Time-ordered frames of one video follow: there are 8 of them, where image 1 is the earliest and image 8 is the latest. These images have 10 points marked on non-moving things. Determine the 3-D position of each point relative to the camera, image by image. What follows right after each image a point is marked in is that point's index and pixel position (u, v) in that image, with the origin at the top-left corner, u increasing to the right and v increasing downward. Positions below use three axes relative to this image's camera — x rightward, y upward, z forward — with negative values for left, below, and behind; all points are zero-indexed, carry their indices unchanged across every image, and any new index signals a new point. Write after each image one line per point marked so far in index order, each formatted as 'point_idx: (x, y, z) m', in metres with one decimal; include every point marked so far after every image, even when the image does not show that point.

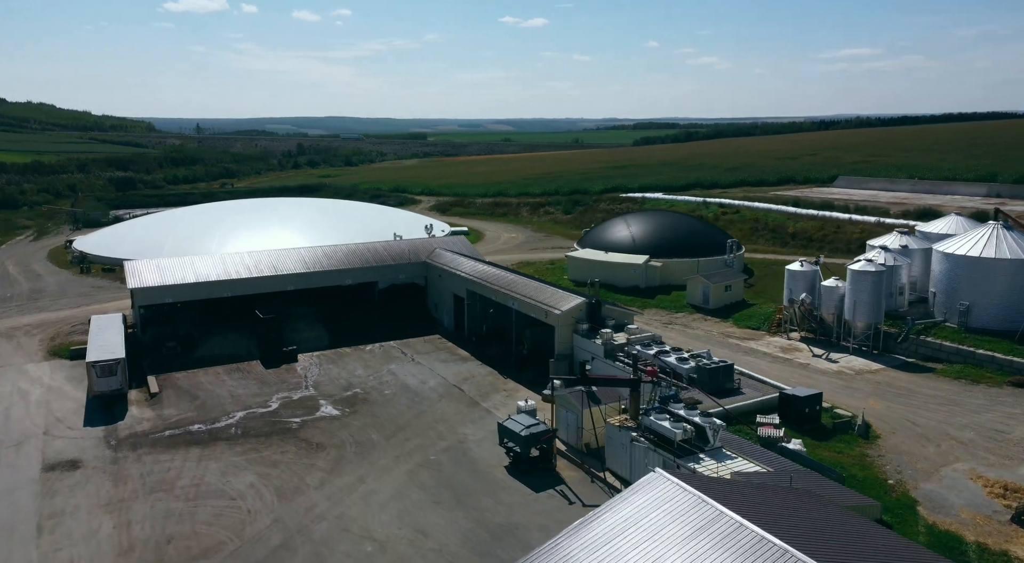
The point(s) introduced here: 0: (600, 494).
0: (+2.2, -5.4, +19.3) m
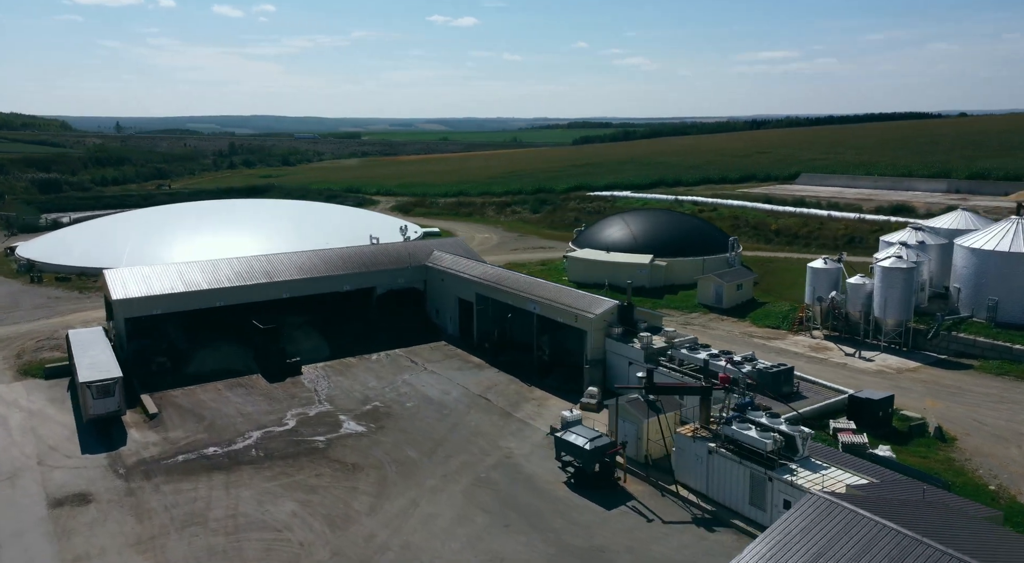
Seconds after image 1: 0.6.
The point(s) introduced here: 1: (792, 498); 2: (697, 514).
0: (+4.0, -5.5, +18.2) m
1: (+6.0, -4.6, +16.2) m
2: (+4.4, -5.5, +17.9) m
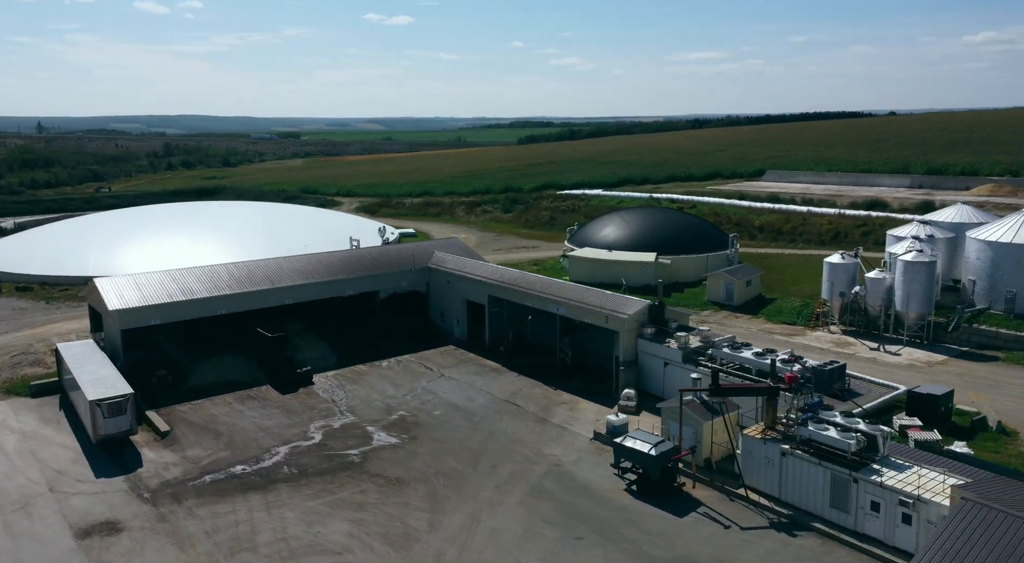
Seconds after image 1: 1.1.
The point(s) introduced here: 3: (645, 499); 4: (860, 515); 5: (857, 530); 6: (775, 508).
0: (+5.6, -5.4, +17.8) m
1: (+7.7, -4.6, +15.9) m
2: (+6.0, -5.5, +17.5) m
3: (+3.3, -5.4, +18.8) m
4: (+7.5, -5.0, +16.3) m
5: (+7.5, -5.4, +16.4) m
6: (+6.2, -5.3, +17.7) m
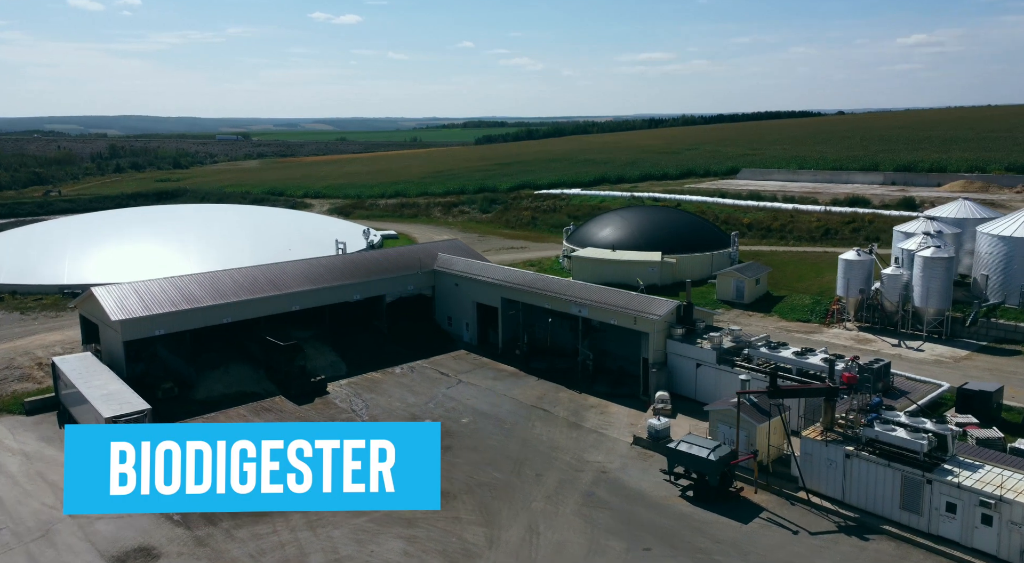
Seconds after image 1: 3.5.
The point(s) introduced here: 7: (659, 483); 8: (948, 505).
0: (+7.0, -5.4, +17.4) m
1: (+9.2, -4.5, +15.7) m
2: (+7.4, -5.4, +17.2) m
3: (+4.6, -5.4, +18.4) m
4: (+9.0, -5.0, +16.1) m
5: (+9.0, -5.4, +16.2) m
6: (+7.6, -5.3, +17.5) m
7: (+3.8, -5.2, +19.6) m
8: (+9.1, -4.7, +15.9) m
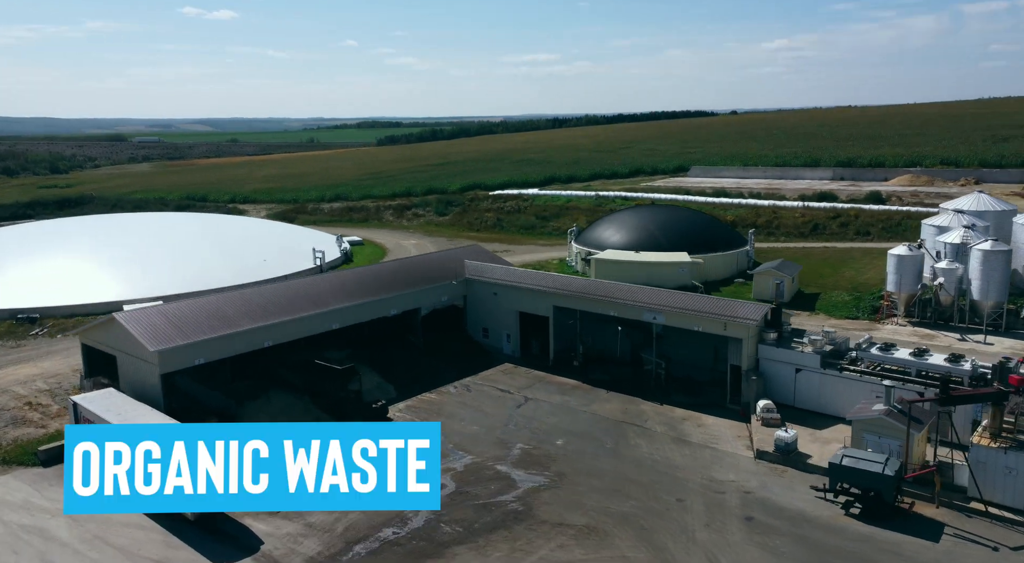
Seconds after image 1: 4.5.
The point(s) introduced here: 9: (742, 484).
0: (+10.8, -5.4, +16.7) m
1: (+13.2, -4.4, +15.2) m
2: (+11.3, -5.4, +16.5) m
3: (+8.4, -5.5, +17.3) m
4: (+12.9, -4.9, +15.7) m
5: (+12.9, -5.3, +15.7) m
6: (+11.4, -5.3, +16.8) m
7: (+7.4, -5.3, +18.5) m
8: (+13.1, -4.6, +15.4) m
9: (+5.9, -5.2, +19.5) m
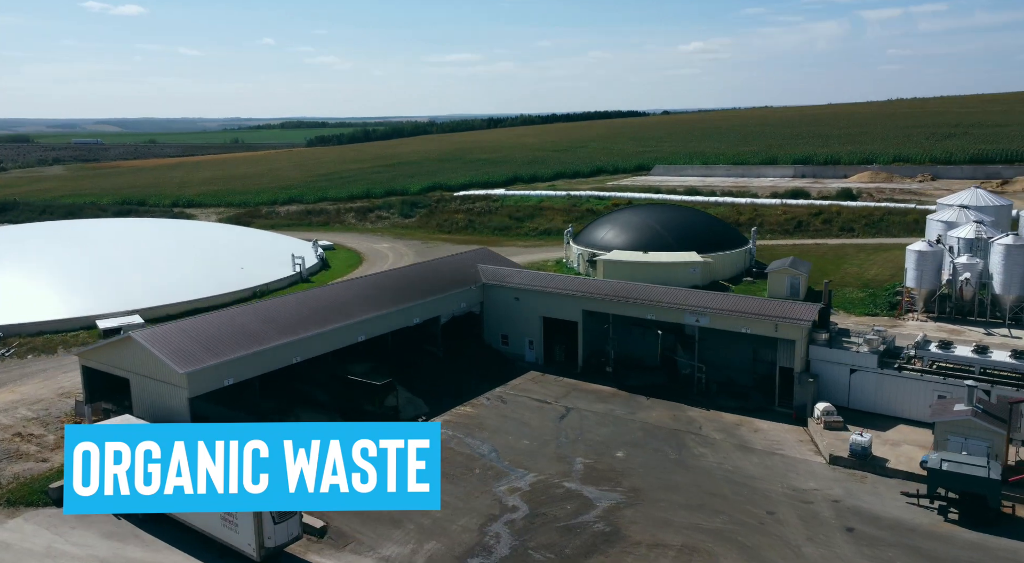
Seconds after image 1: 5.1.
0: (+13.0, -5.3, +16.5) m
1: (+15.5, -4.3, +15.3) m
2: (+13.5, -5.3, +16.3) m
3: (+10.5, -5.5, +16.9) m
4: (+15.2, -4.8, +15.7) m
5: (+15.1, -5.2, +15.7) m
6: (+13.5, -5.2, +16.7) m
7: (+9.4, -5.3, +18.0) m
8: (+15.3, -4.5, +15.4) m
9: (+7.8, -5.3, +18.9) m
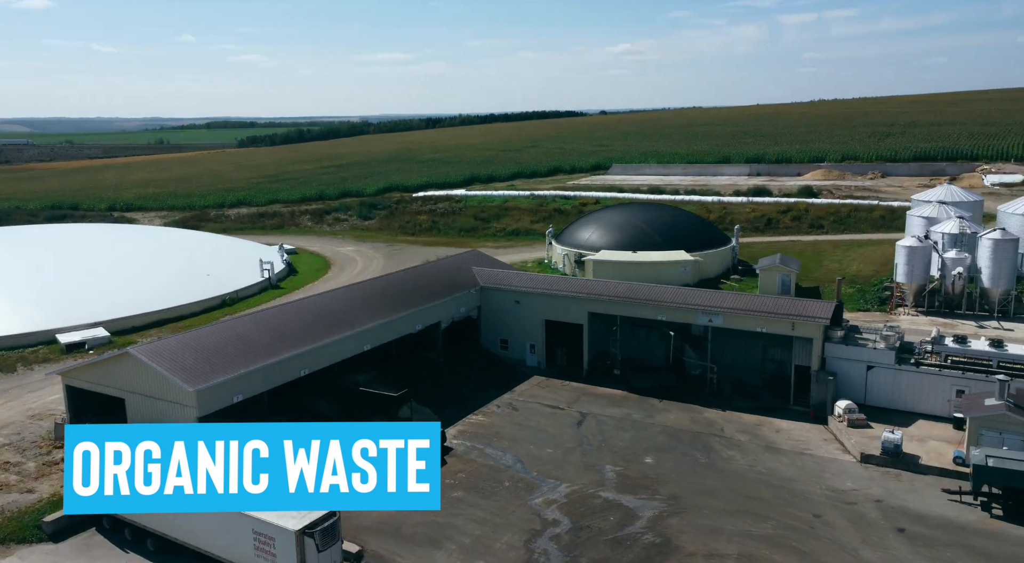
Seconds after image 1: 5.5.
0: (+14.1, -5.2, +16.8) m
1: (+16.7, -4.1, +15.8) m
2: (+14.6, -5.2, +16.7) m
3: (+11.6, -5.4, +17.0) m
4: (+16.3, -4.6, +16.1) m
5: (+16.3, -5.0, +16.2) m
6: (+14.6, -5.0, +17.0) m
7: (+10.4, -5.3, +18.0) m
8: (+16.5, -4.3, +15.9) m
9: (+8.8, -5.2, +18.7) m
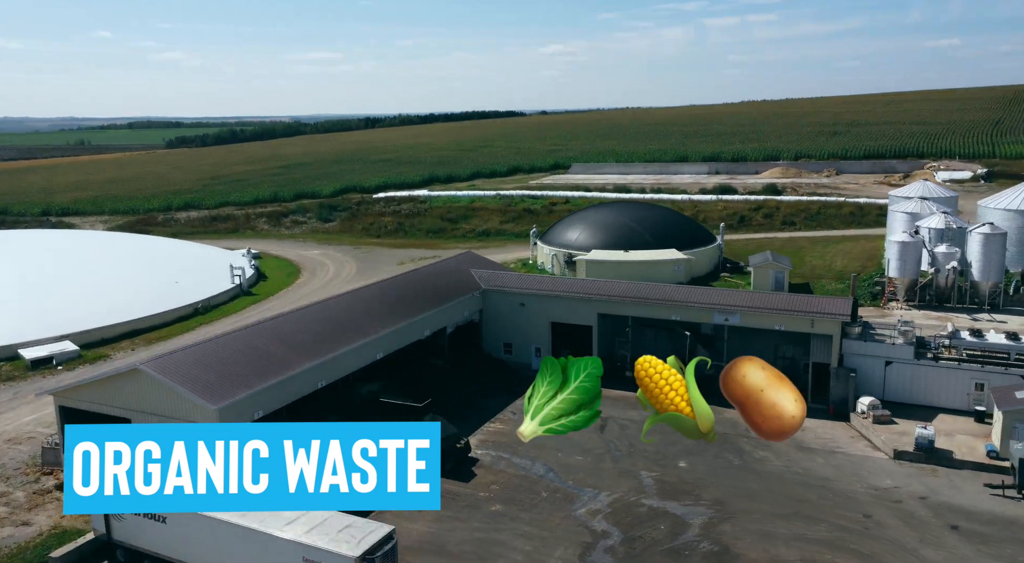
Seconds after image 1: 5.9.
0: (+15.2, -5.0, +17.2) m
1: (+17.9, -3.9, +16.3) m
2: (+15.7, -5.0, +17.1) m
3: (+12.7, -5.3, +17.2) m
4: (+17.5, -4.4, +16.7) m
5: (+17.5, -4.8, +16.8) m
6: (+15.7, -4.8, +17.4) m
7: (+11.5, -5.1, +18.0) m
8: (+17.7, -4.1, +16.5) m
9: (+9.8, -5.1, +18.7) m
